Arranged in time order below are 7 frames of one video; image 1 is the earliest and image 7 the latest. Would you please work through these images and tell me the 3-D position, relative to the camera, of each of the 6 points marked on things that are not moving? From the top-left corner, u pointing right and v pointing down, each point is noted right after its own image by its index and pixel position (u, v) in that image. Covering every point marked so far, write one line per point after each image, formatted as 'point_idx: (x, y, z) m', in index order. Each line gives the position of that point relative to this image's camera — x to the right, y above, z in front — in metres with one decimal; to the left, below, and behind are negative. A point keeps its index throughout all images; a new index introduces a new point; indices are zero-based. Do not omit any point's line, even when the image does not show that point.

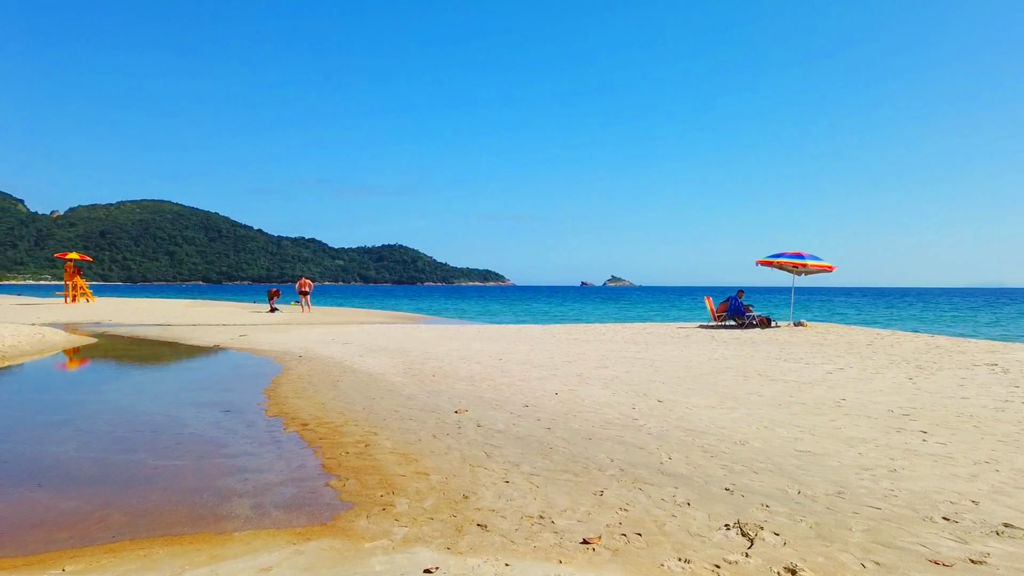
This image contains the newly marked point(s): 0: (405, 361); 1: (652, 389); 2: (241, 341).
0: (-2.0, -1.4, +13.9) m
1: (+1.9, -1.3, +10.1) m
2: (-7.0, -1.4, +19.6) m
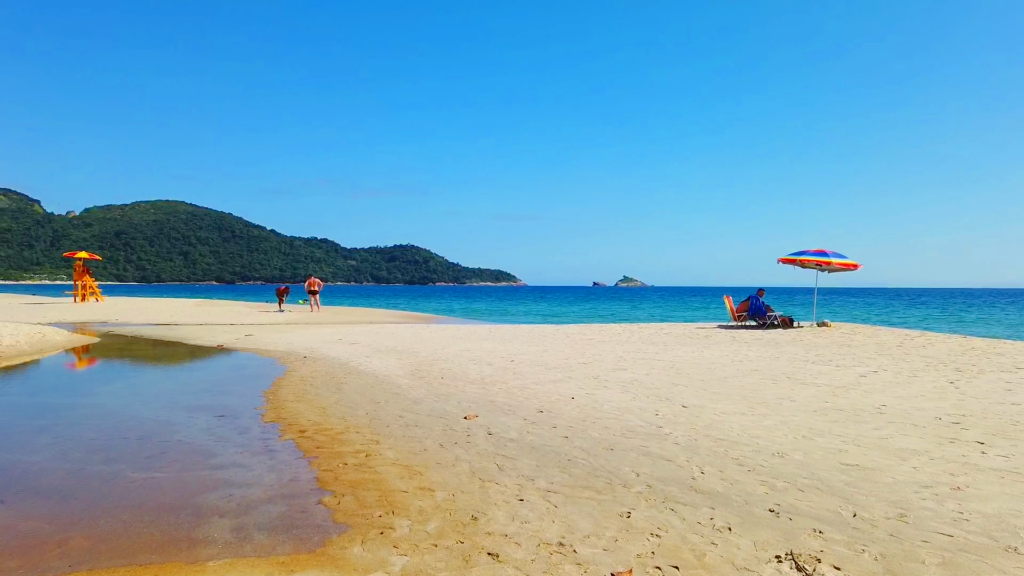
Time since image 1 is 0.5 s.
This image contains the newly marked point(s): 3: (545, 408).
0: (-1.7, -1.3, +13.4) m
1: (+2.1, -1.3, +9.5) m
2: (-6.7, -1.3, +19.0) m
3: (+0.4, -1.4, +8.5) m
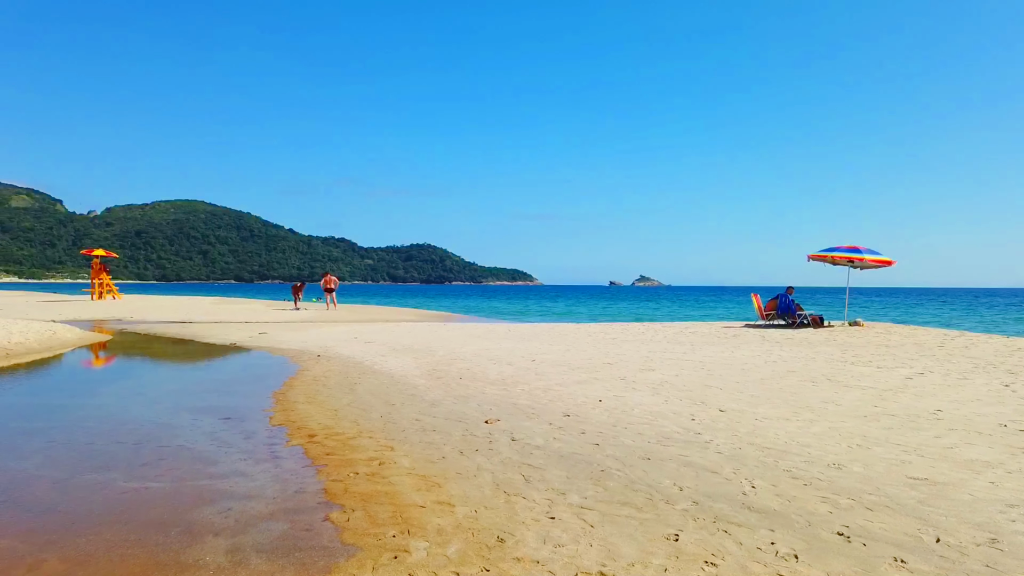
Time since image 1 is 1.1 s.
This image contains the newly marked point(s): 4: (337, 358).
0: (-1.4, -1.3, +12.8) m
1: (+2.3, -1.3, +8.9) m
2: (-6.2, -1.3, +18.6) m
3: (+0.6, -1.3, +7.9) m
4: (-3.2, -1.3, +14.0) m
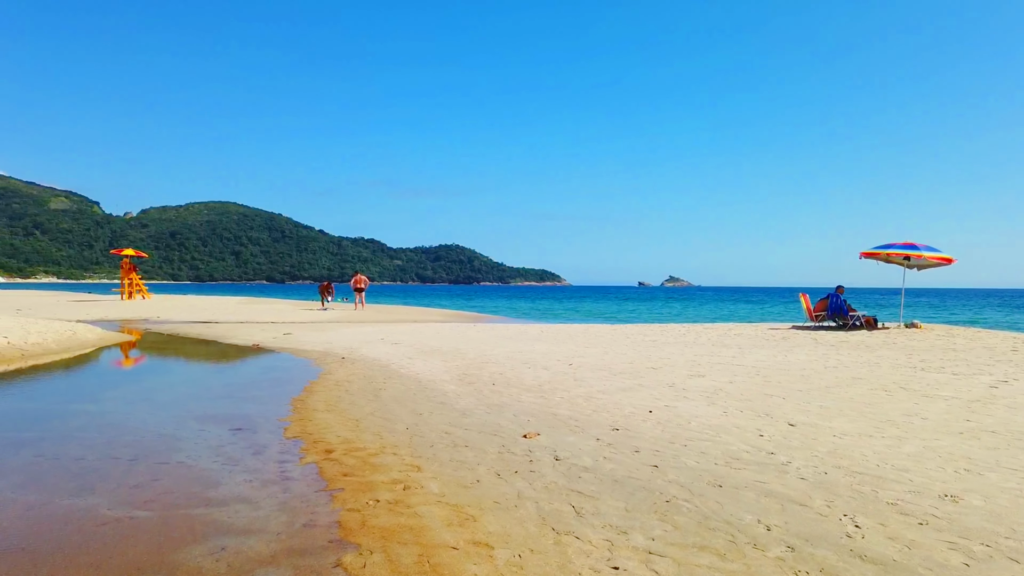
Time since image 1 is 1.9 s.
0: (-0.8, -1.2, +12.0) m
1: (+2.7, -1.2, +7.9) m
2: (-5.4, -1.2, +18.0) m
3: (+1.0, -1.3, +7.1) m
4: (-2.6, -1.3, +13.3) m
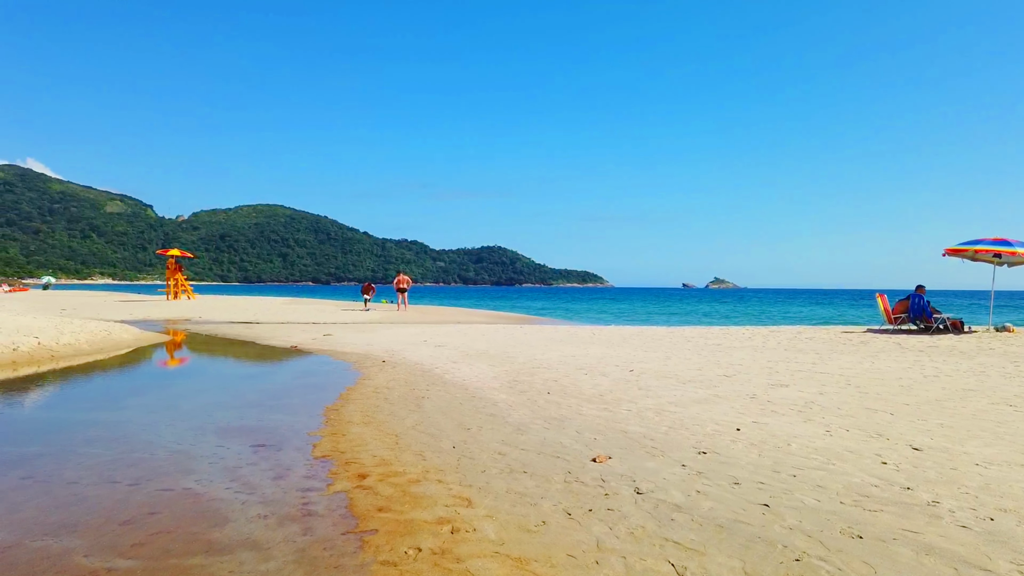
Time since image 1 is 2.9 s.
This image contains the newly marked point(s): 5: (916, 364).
0: (0.0, -1.2, +11.0) m
1: (+3.3, -1.2, +6.7) m
2: (-4.3, -1.2, +17.2) m
3: (+1.5, -1.2, +5.9) m
4: (-1.8, -1.2, +12.3) m
5: (+5.9, -1.1, +11.1) m
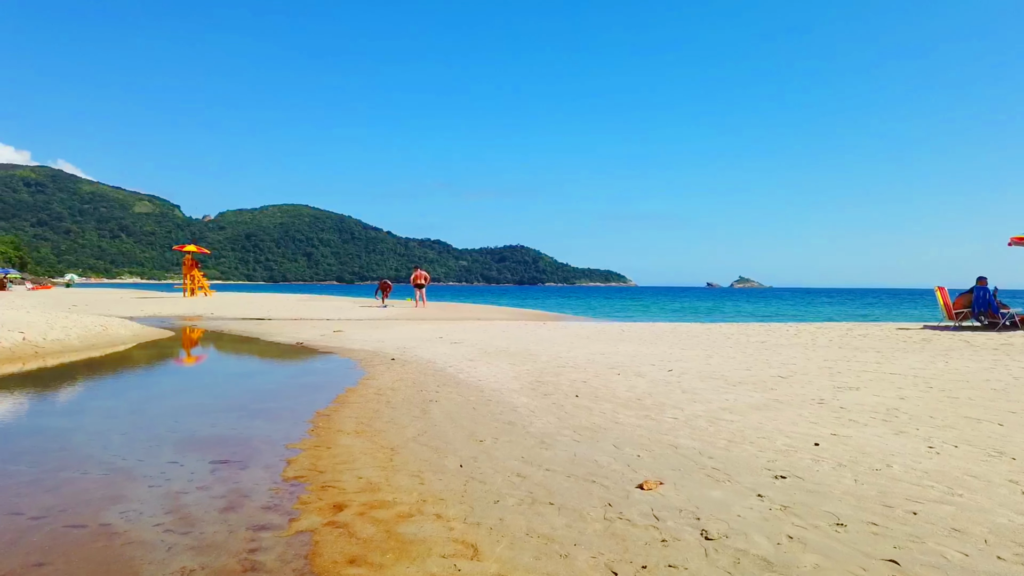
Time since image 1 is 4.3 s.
0: (+0.3, -1.1, +9.7) m
1: (+3.5, -1.1, +5.4) m
2: (-3.8, -1.1, +16.1) m
3: (+1.7, -1.1, +4.6) m
4: (-1.4, -1.1, +11.1) m
5: (+6.2, -1.0, +9.7) m
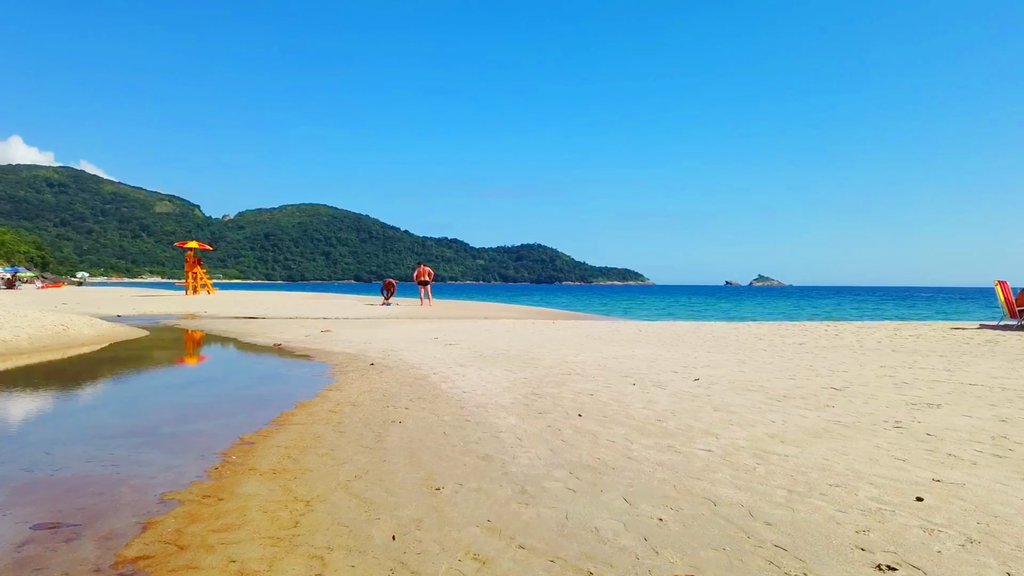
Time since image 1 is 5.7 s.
0: (+0.2, -1.0, +8.1) m
1: (+3.3, -1.0, +3.7) m
2: (-3.7, -1.0, +14.5) m
3: (+1.5, -1.0, +3.0) m
4: (-1.5, -1.0, +9.6) m
5: (+6.2, -0.9, +8.0) m
